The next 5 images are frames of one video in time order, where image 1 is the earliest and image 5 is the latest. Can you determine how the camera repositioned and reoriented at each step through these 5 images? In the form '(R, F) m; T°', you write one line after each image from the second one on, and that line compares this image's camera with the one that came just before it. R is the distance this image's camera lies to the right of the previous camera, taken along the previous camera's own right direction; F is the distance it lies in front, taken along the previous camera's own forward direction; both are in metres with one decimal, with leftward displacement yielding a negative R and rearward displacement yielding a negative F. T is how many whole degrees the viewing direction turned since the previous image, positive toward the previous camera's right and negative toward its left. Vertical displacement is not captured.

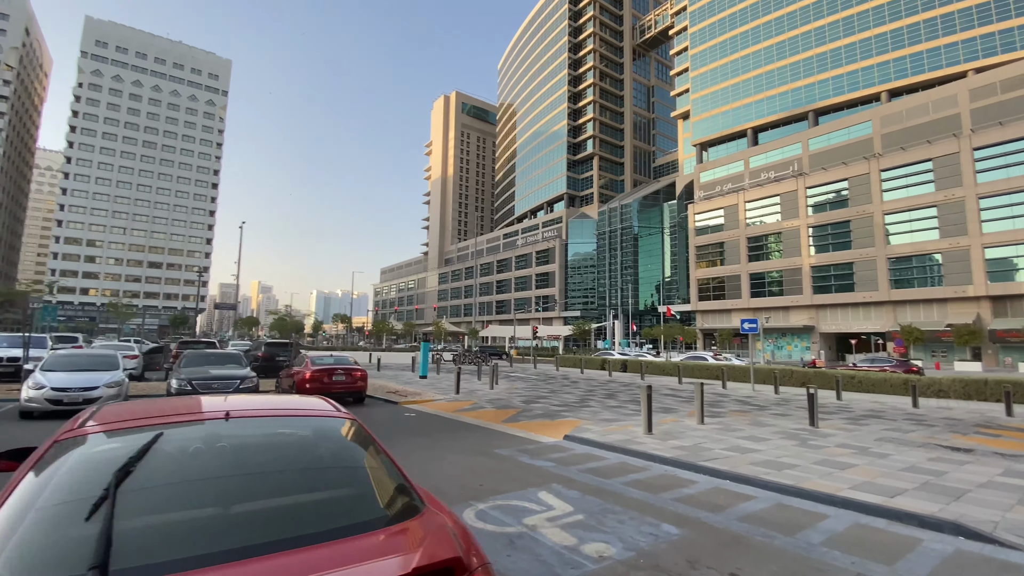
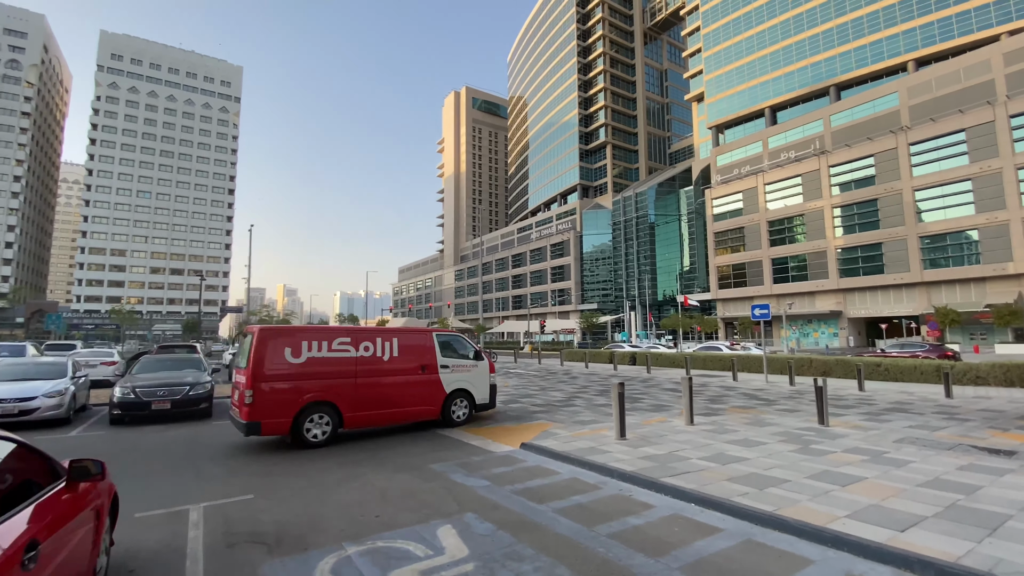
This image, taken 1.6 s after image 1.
(+1.3, +1.3) m; -3°
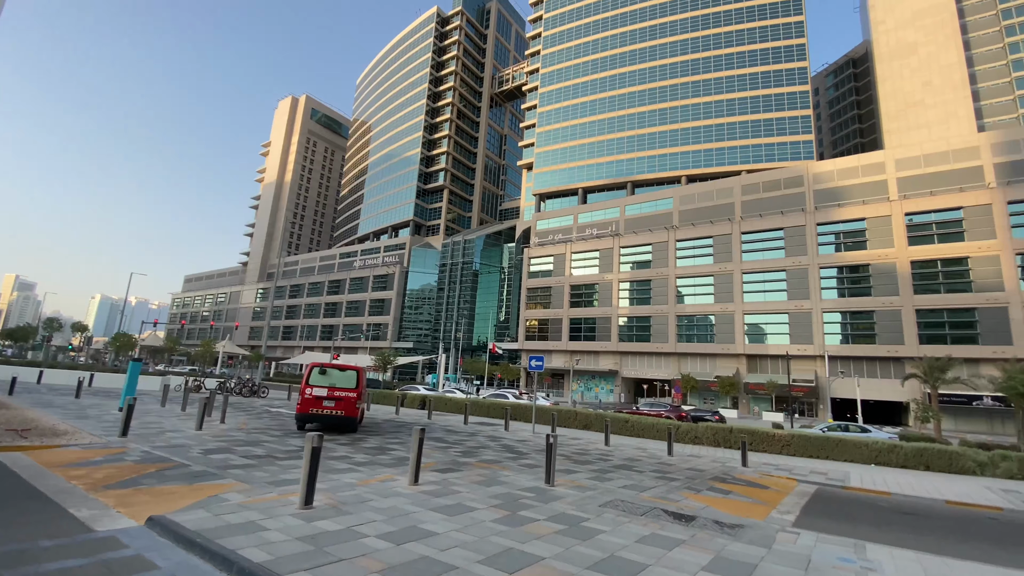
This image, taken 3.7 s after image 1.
(+1.8, +1.0) m; +20°
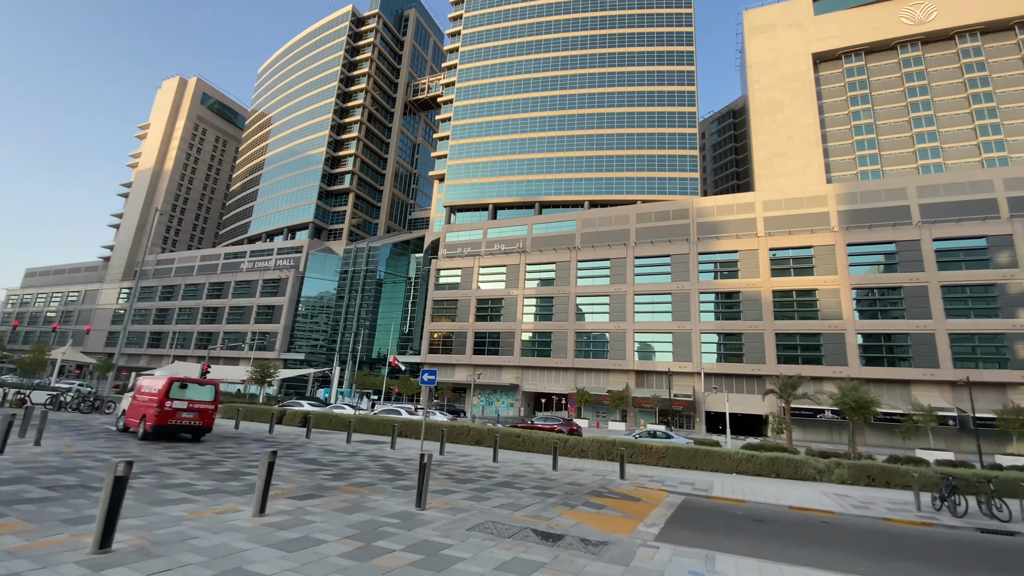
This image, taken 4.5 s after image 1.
(+0.5, +0.3) m; +11°
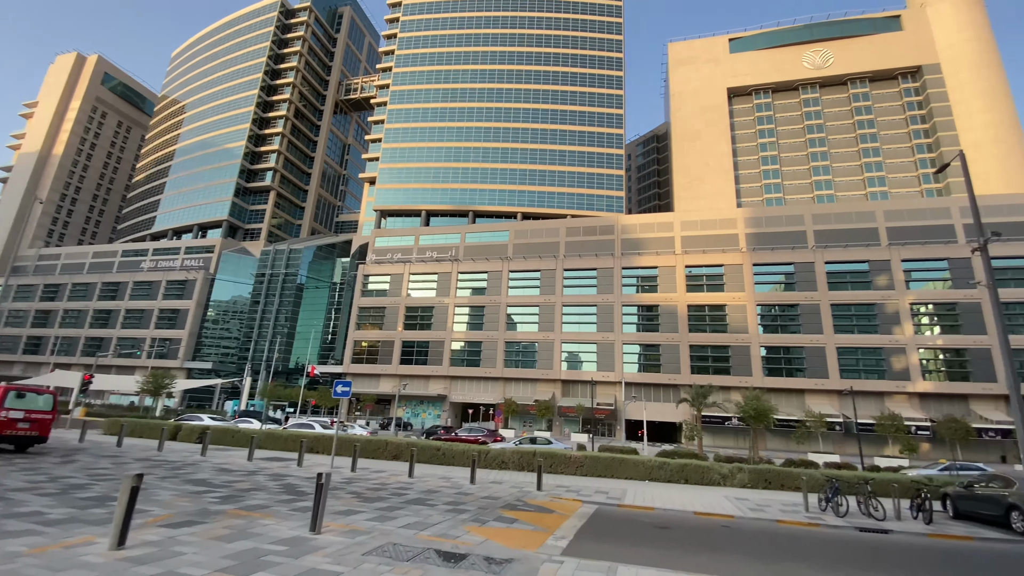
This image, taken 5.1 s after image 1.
(+0.3, +0.2) m; +8°
